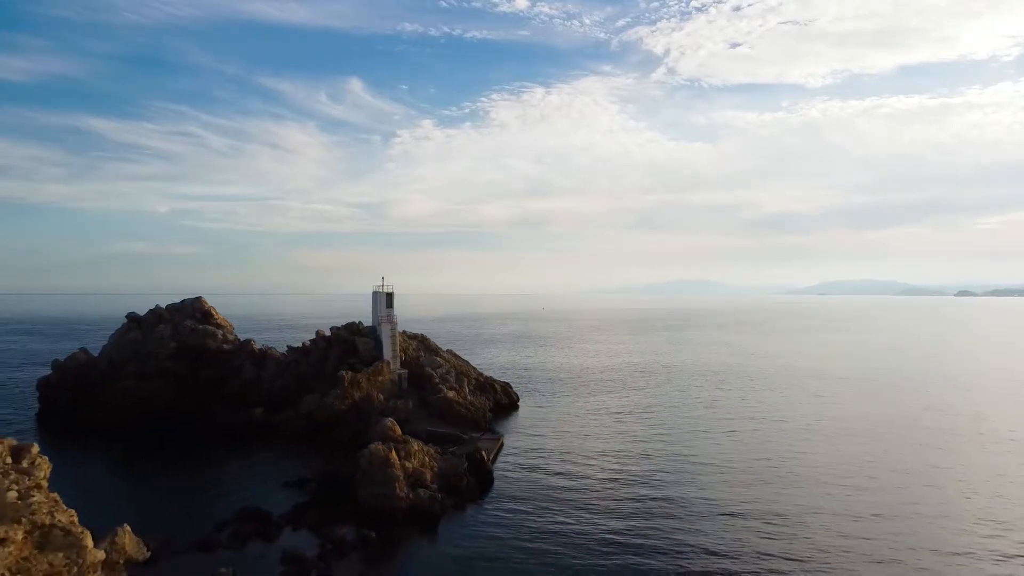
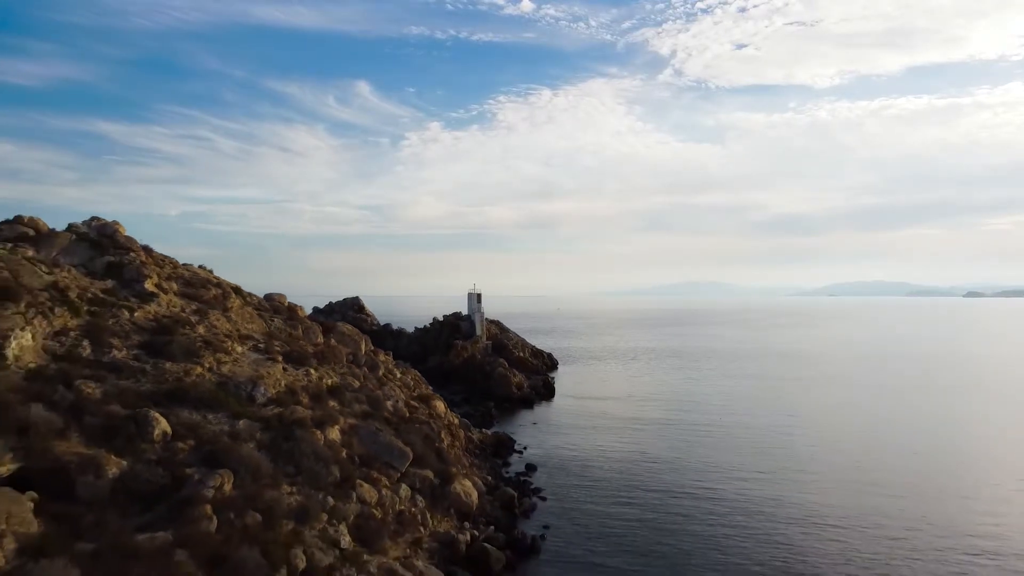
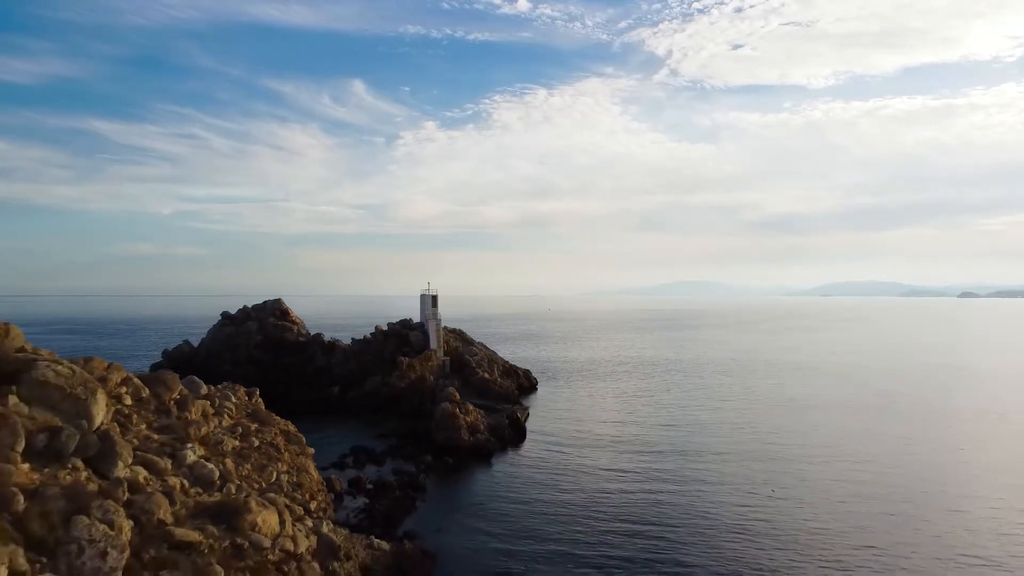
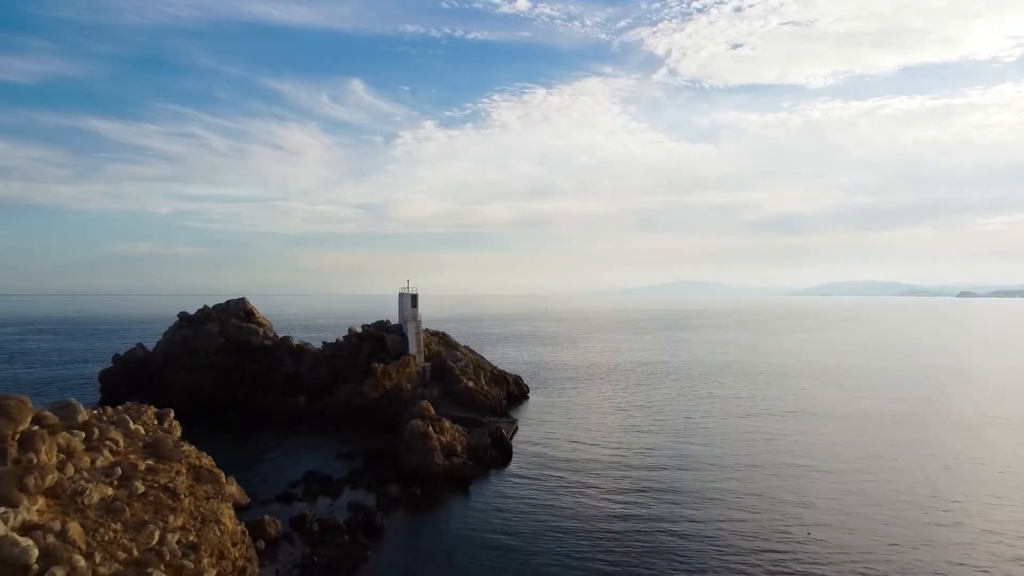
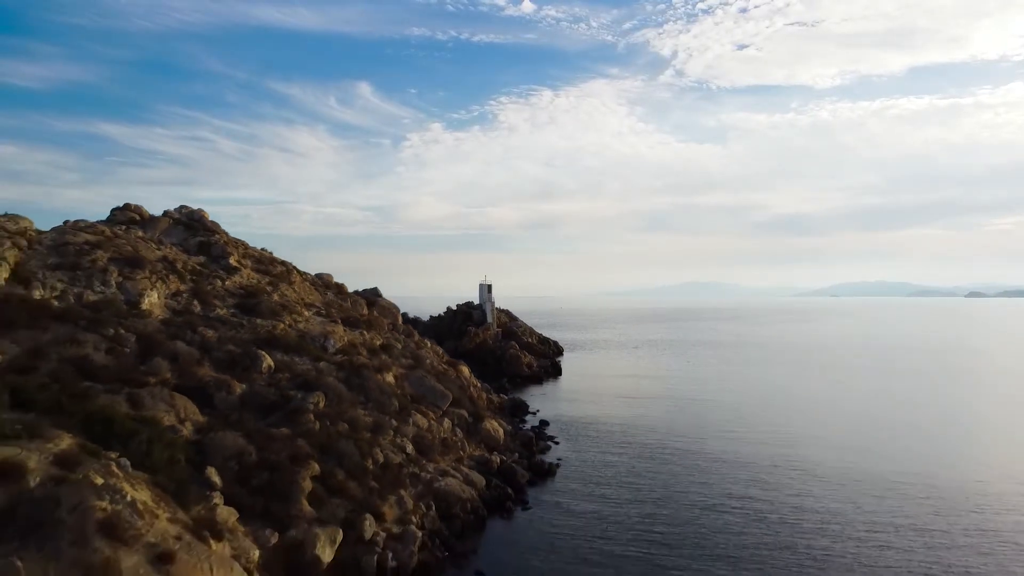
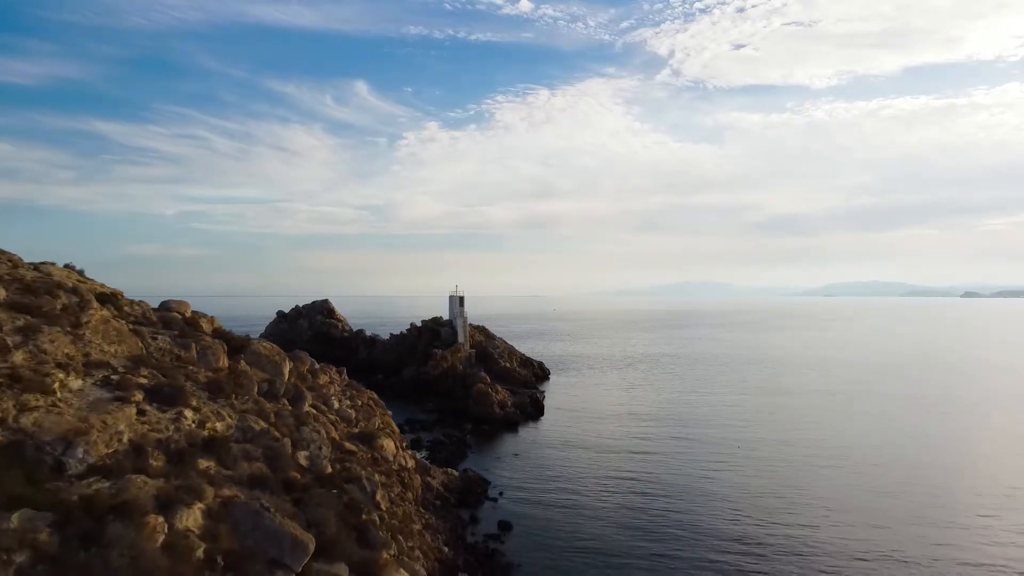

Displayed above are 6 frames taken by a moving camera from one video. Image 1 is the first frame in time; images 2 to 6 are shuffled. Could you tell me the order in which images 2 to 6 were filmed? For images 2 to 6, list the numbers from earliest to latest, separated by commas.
4, 3, 6, 2, 5
